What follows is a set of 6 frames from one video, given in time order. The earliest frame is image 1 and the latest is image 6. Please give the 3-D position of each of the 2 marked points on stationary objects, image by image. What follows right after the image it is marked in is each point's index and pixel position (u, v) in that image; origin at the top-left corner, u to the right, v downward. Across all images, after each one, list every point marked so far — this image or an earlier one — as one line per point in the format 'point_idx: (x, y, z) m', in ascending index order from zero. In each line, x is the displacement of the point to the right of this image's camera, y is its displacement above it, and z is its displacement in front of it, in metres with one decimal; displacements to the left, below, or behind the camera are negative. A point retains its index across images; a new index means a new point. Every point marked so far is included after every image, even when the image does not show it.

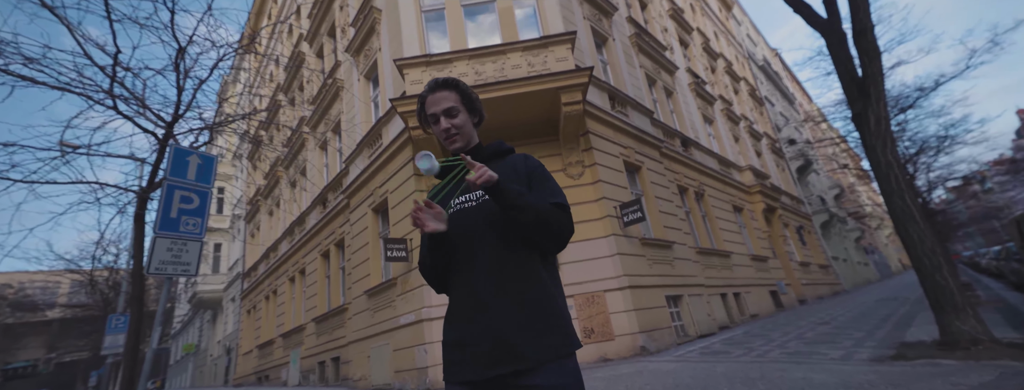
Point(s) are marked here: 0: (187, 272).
0: (-4.7, -1.1, +5.6) m
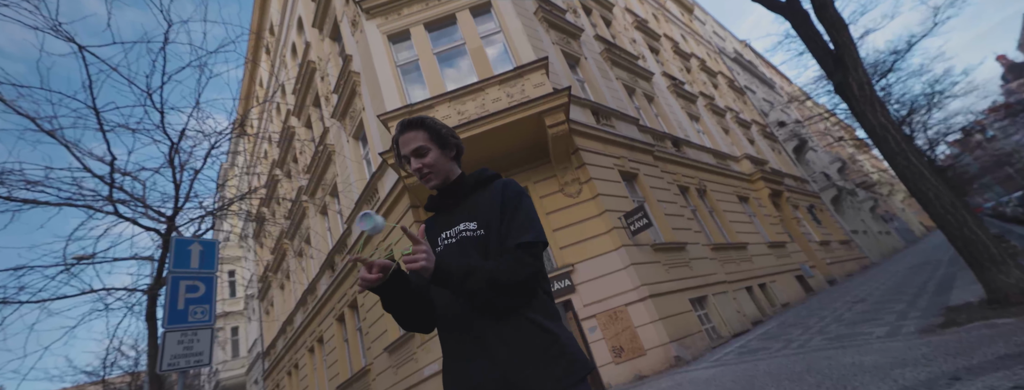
0: (-4.4, -2.3, +5.6) m
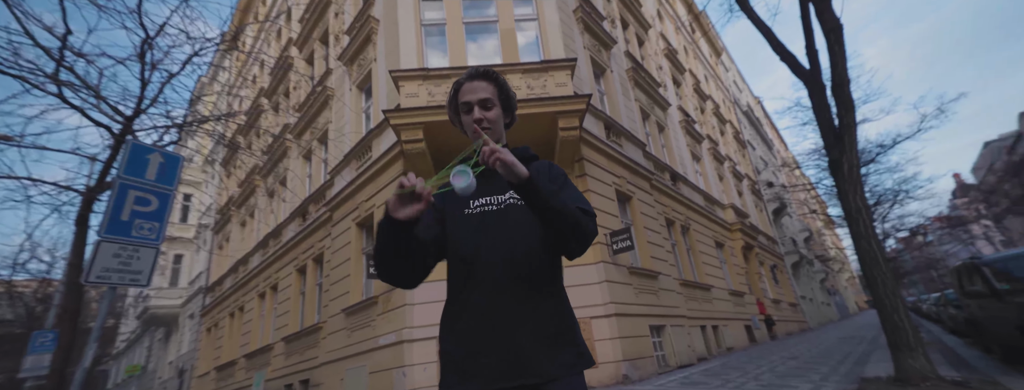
0: (-4.8, -1.1, +5.1) m
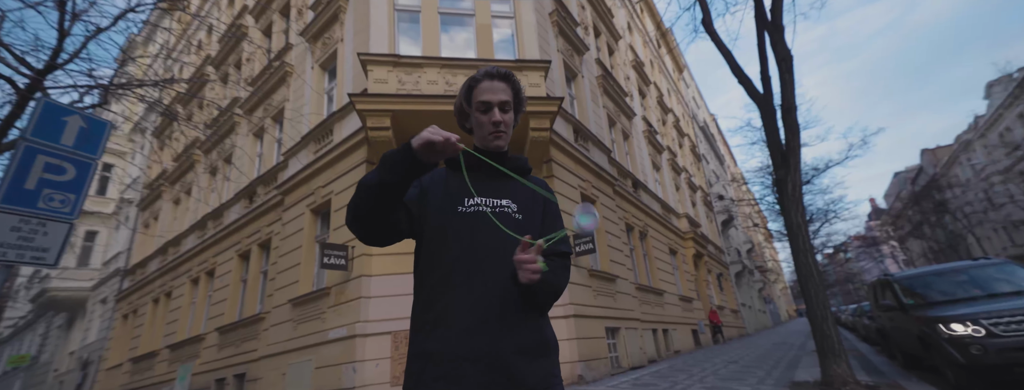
0: (-5.3, -0.7, +4.4) m
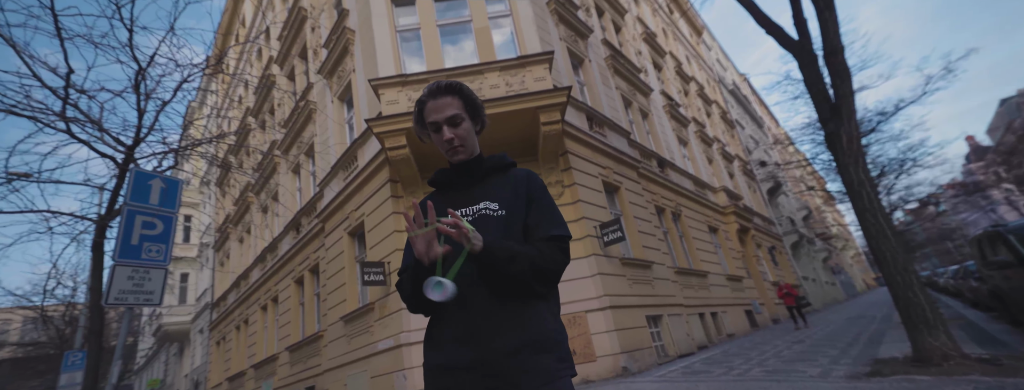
0: (-5.0, -1.5, +5.3) m
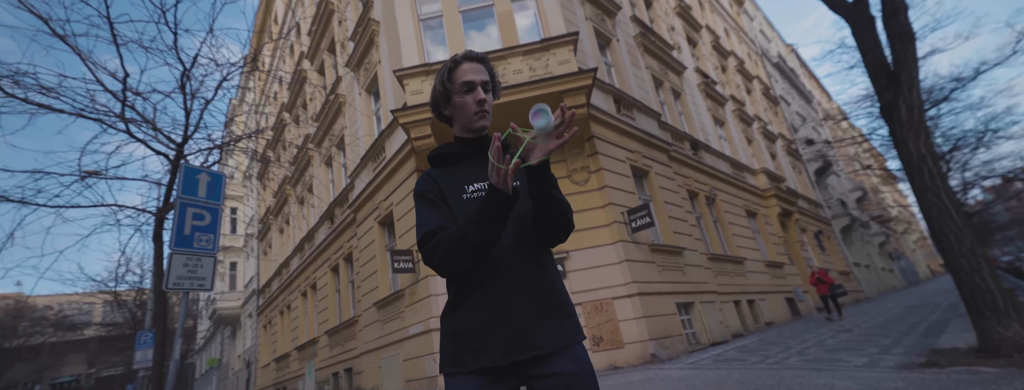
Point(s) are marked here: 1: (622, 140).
0: (-4.6, -1.4, +5.7) m
1: (+2.8, +1.4, +9.1) m
